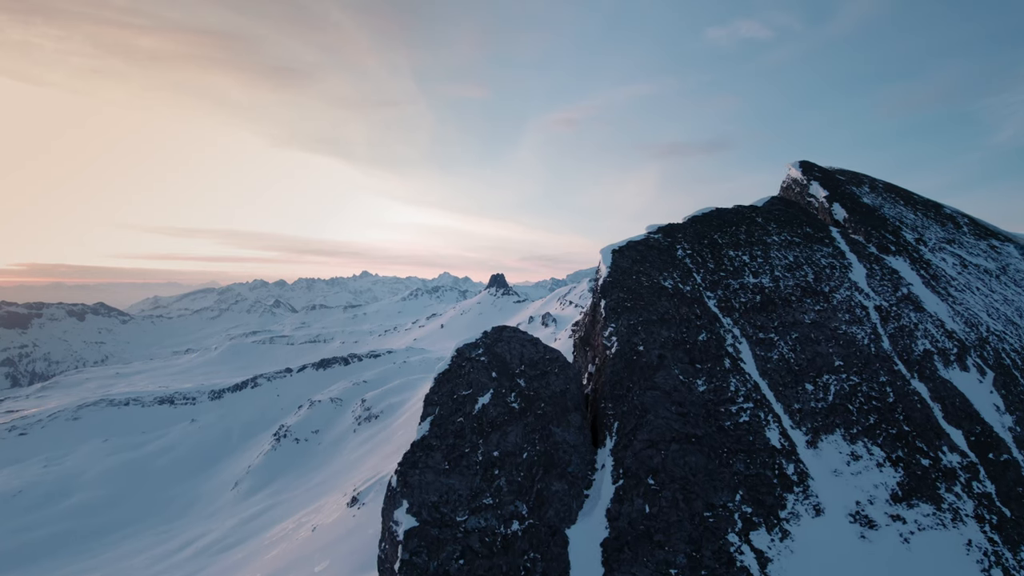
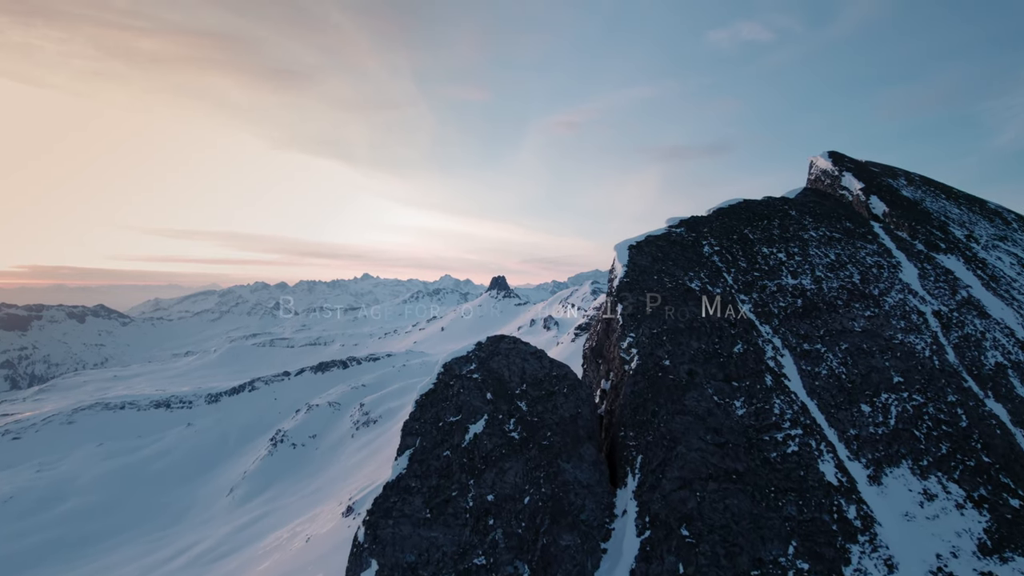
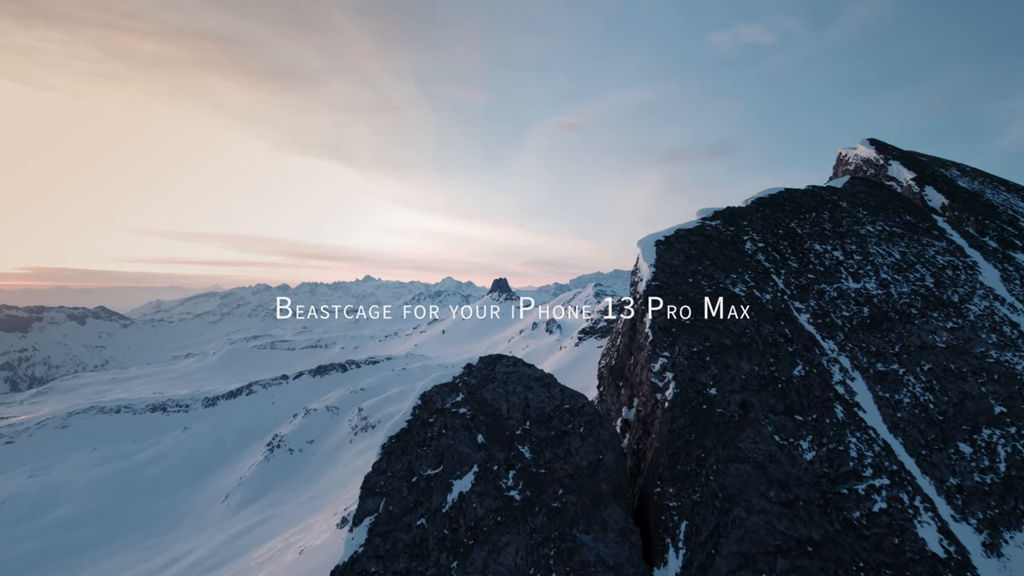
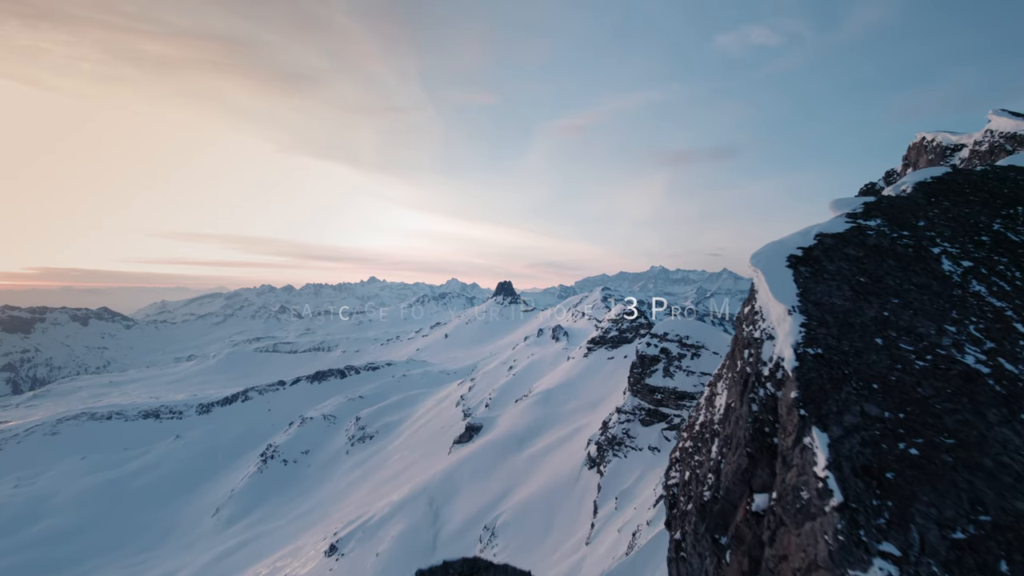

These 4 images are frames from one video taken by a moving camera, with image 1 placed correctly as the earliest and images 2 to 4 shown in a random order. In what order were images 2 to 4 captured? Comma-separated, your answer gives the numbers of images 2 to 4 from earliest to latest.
2, 3, 4
